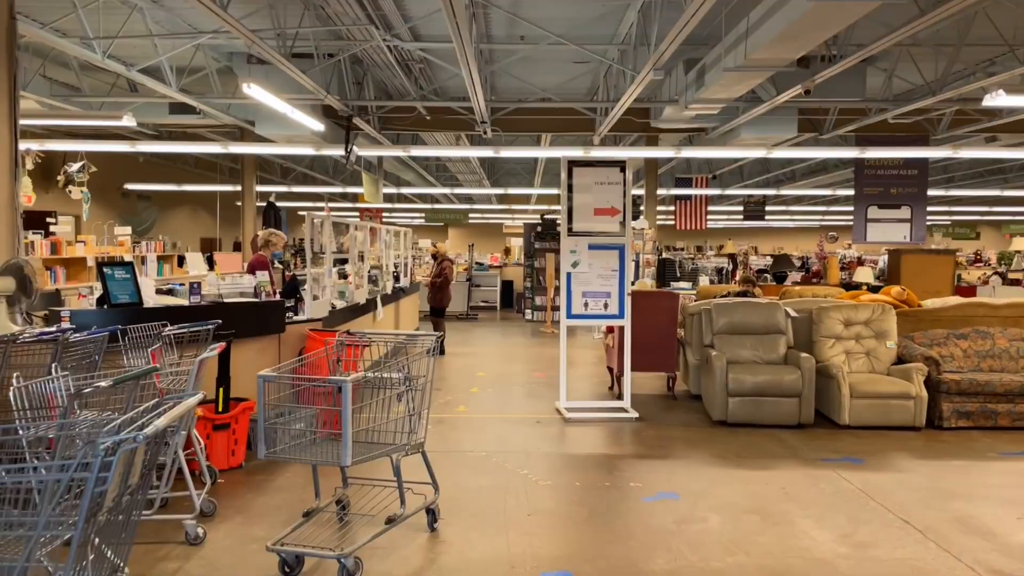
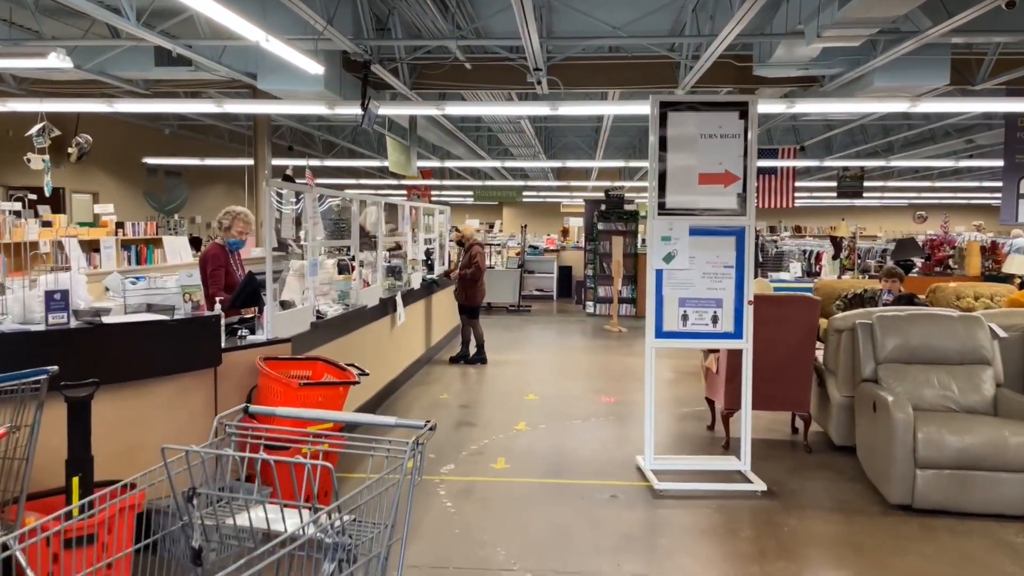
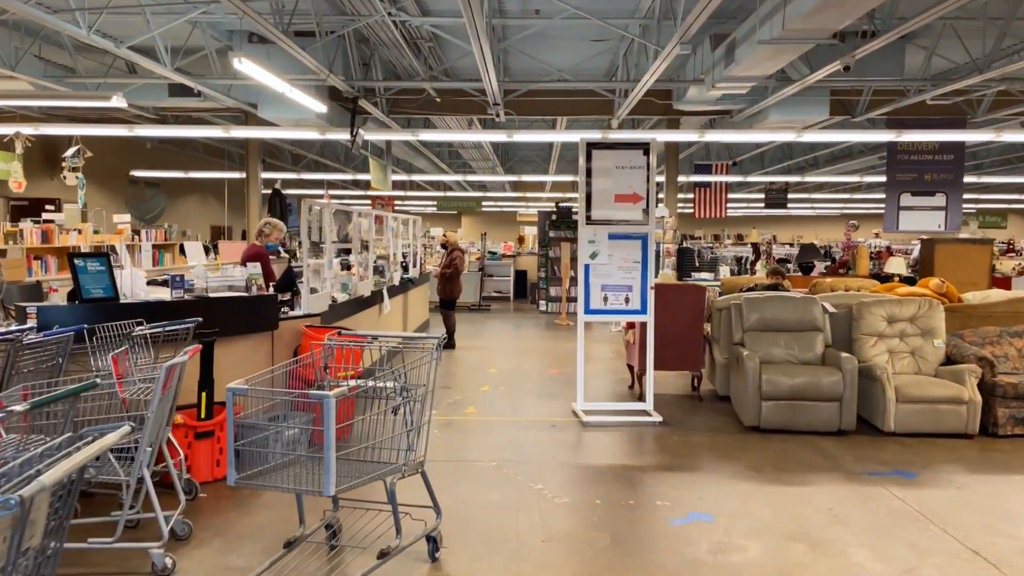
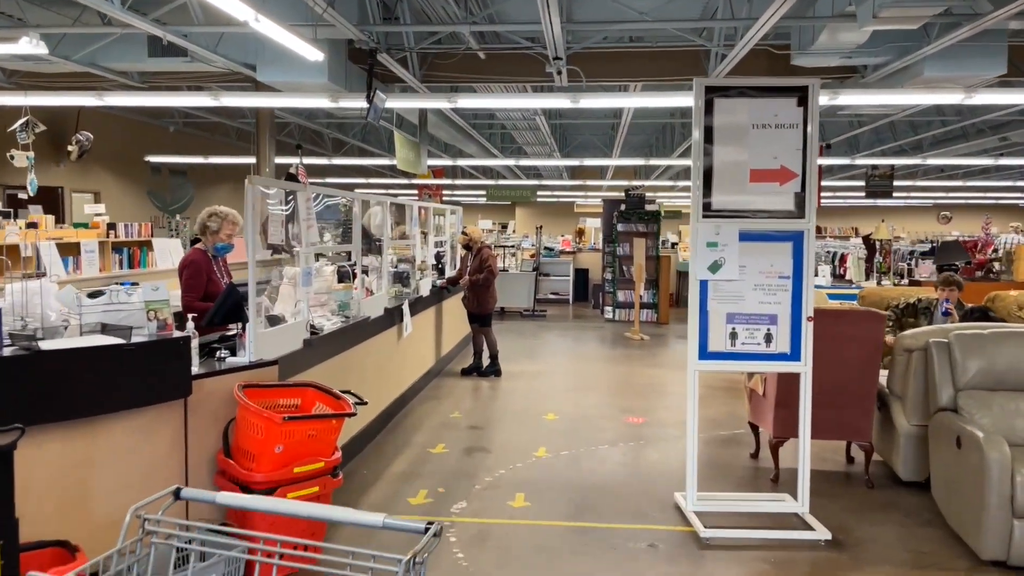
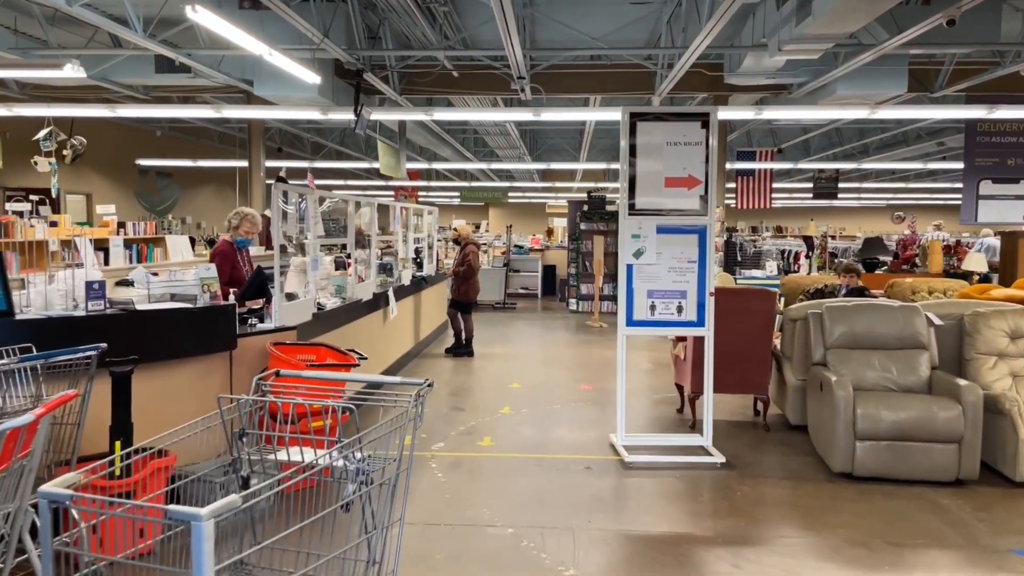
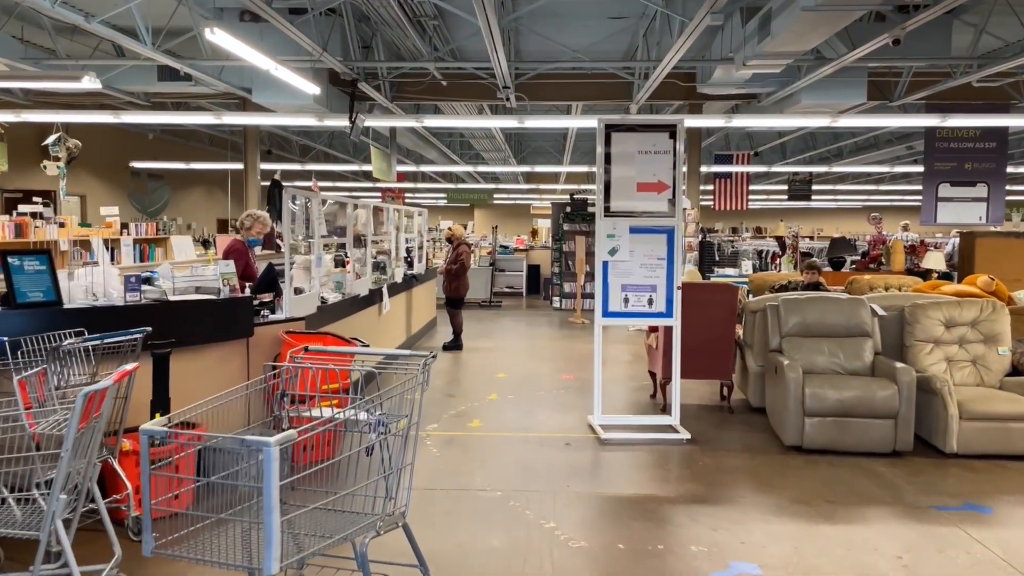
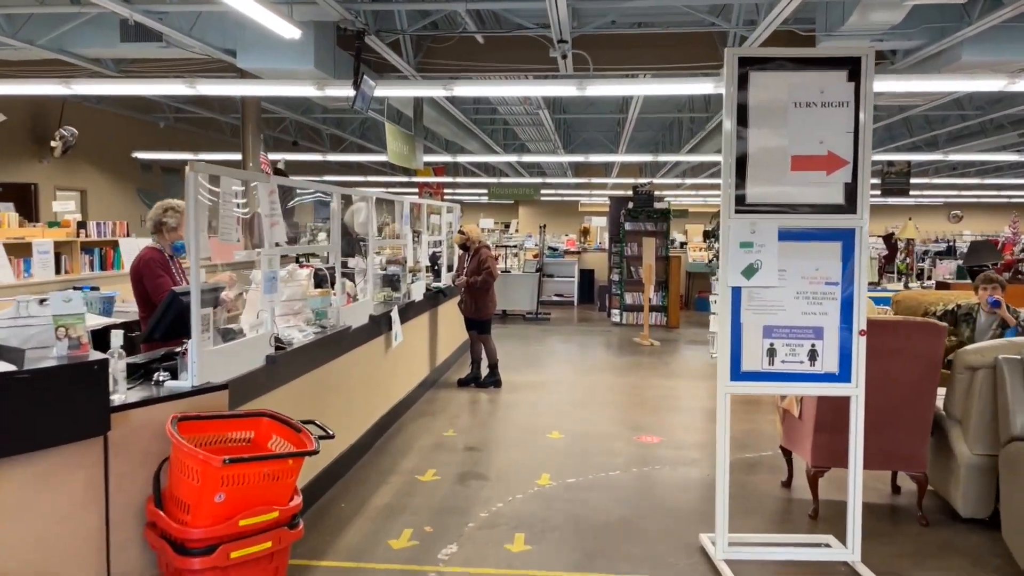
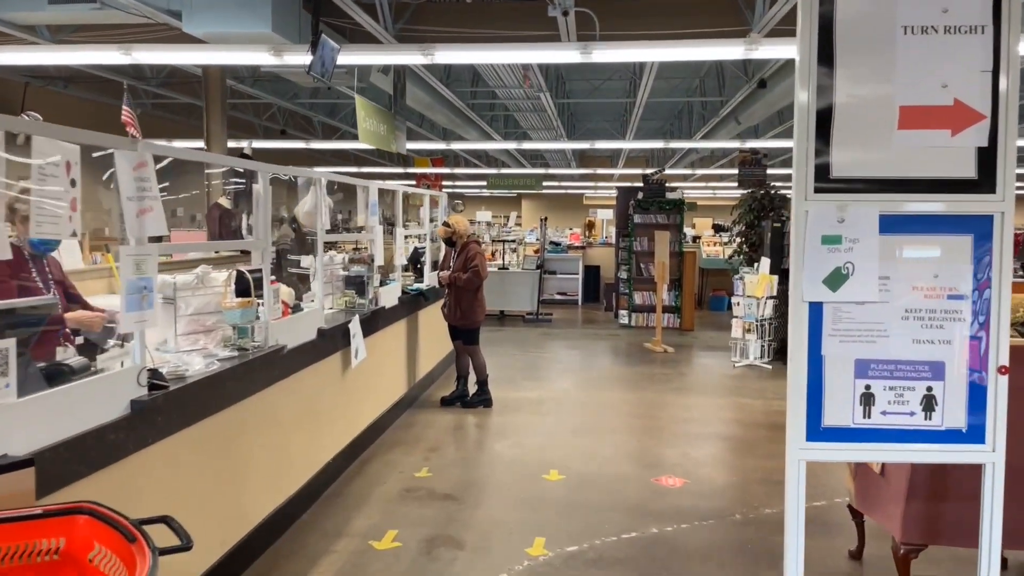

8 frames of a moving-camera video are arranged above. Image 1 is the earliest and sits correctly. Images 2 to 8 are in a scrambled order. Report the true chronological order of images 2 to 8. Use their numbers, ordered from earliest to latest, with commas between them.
3, 6, 5, 2, 4, 7, 8
